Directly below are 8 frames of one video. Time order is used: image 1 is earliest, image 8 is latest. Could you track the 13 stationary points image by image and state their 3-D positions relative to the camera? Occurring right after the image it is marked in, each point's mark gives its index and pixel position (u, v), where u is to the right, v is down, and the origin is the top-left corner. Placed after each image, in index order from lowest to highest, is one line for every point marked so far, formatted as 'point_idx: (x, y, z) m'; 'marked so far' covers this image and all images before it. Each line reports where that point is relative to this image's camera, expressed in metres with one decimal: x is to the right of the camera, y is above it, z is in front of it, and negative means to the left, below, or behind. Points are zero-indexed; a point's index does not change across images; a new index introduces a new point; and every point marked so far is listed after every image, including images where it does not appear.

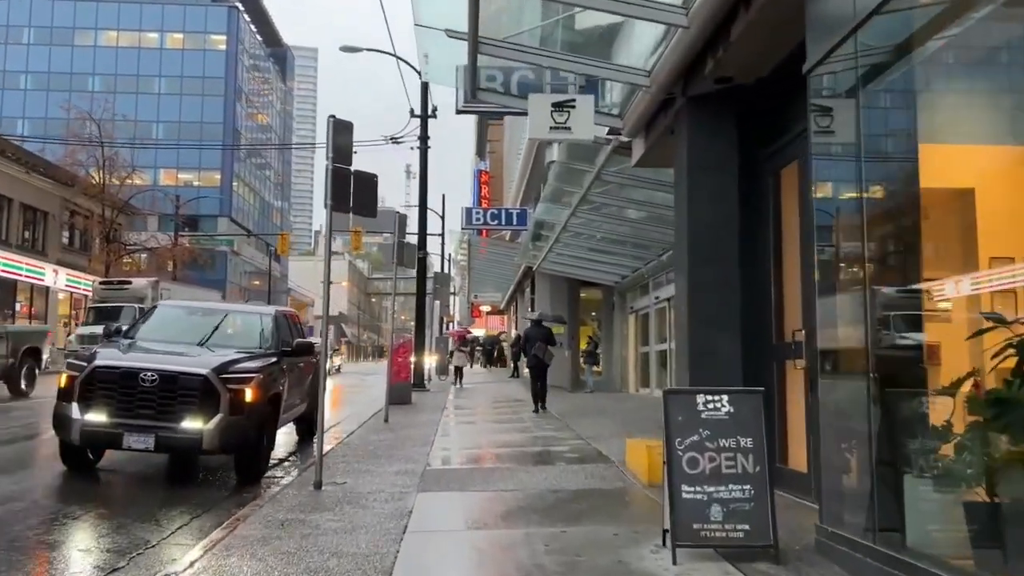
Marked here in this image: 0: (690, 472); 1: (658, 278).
0: (+1.0, -1.1, +4.9) m
1: (+3.4, +0.2, +19.3) m
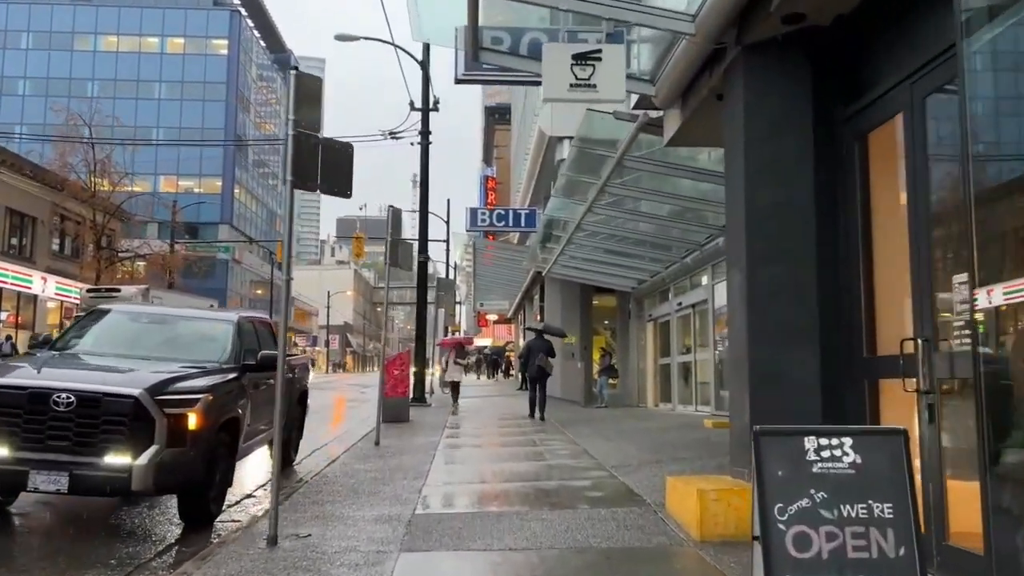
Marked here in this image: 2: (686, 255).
0: (+1.1, -1.0, +3.2) m
1: (+3.6, +0.1, +17.6) m
2: (+3.5, +0.6, +16.5) m
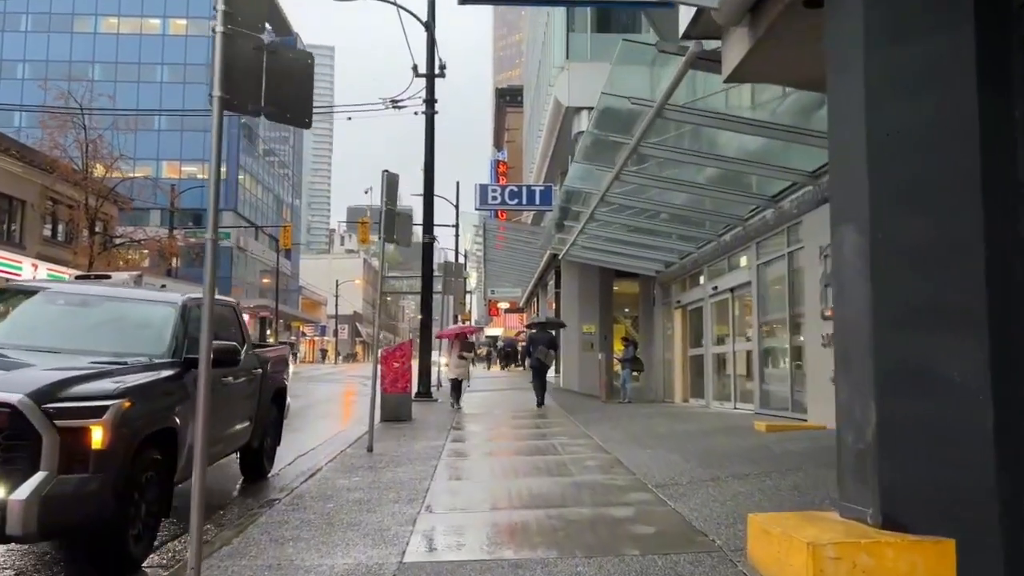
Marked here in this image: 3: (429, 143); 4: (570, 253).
0: (+1.2, -0.9, +1.4) m
1: (+3.9, +0.4, +15.8) m
2: (+3.8, +1.0, +14.7) m
3: (-1.9, +3.3, +18.7) m
4: (+1.4, +0.8, +19.7) m
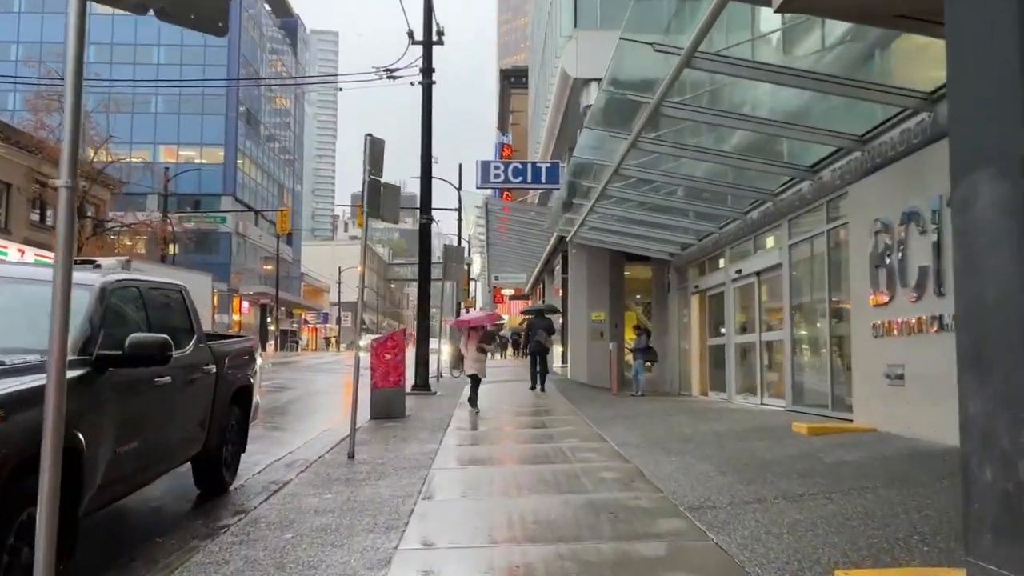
0: (+1.2, -0.8, 0.0) m
1: (+3.9, +0.7, +14.4) m
2: (+3.8, +1.2, +13.3) m
3: (-1.8, +3.6, +17.4) m
4: (+1.4, +1.2, +18.3) m
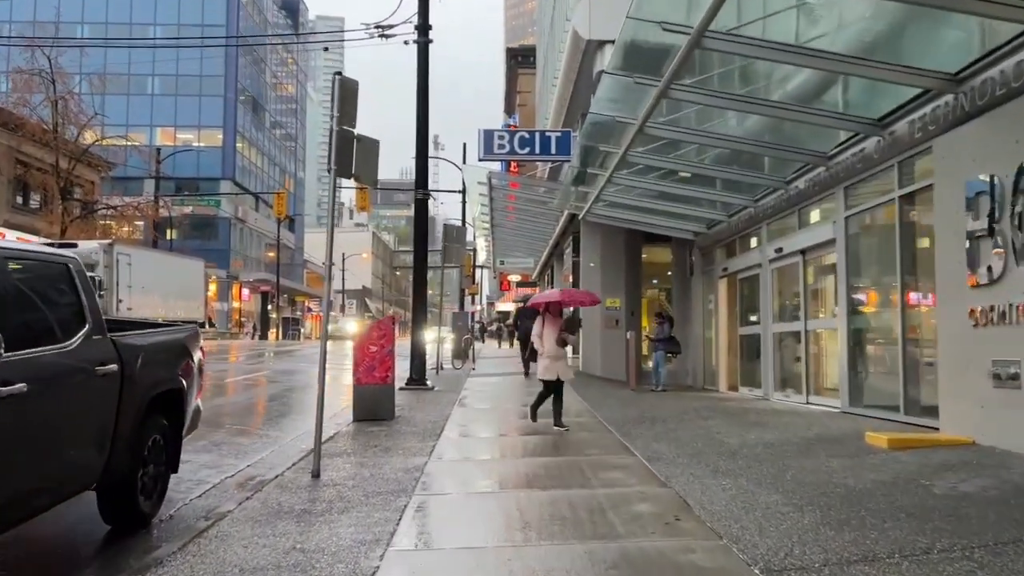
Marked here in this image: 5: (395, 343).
0: (+1.1, -0.7, -1.7) m
1: (+4.0, +1.0, +12.6) m
2: (+3.9, +1.5, +11.4) m
3: (-1.7, +3.9, +15.5) m
4: (+1.6, +1.5, +16.5) m
5: (-1.5, -0.7, +10.7) m
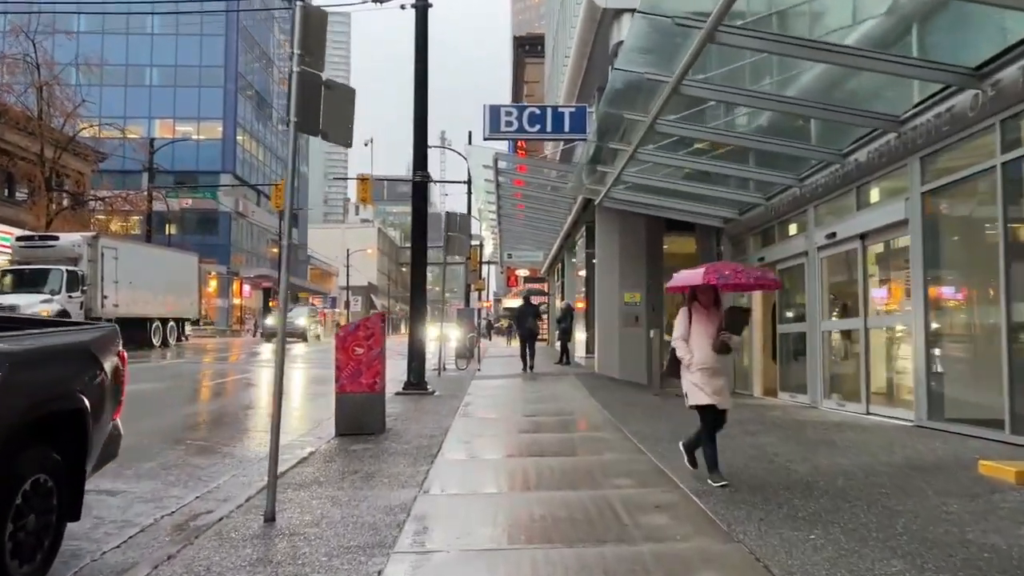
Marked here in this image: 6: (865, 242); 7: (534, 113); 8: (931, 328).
0: (+1.1, -0.7, -3.4) m
1: (+4.1, +1.1, +10.9) m
2: (+4.0, +1.6, +9.8) m
3: (-1.5, +4.0, +13.9) m
4: (+1.7, +1.6, +14.8) m
5: (-1.4, -0.6, +9.1) m
6: (+4.2, +0.5, +10.0) m
7: (+0.4, +3.1, +14.7) m
8: (+4.2, -0.4, +8.4) m
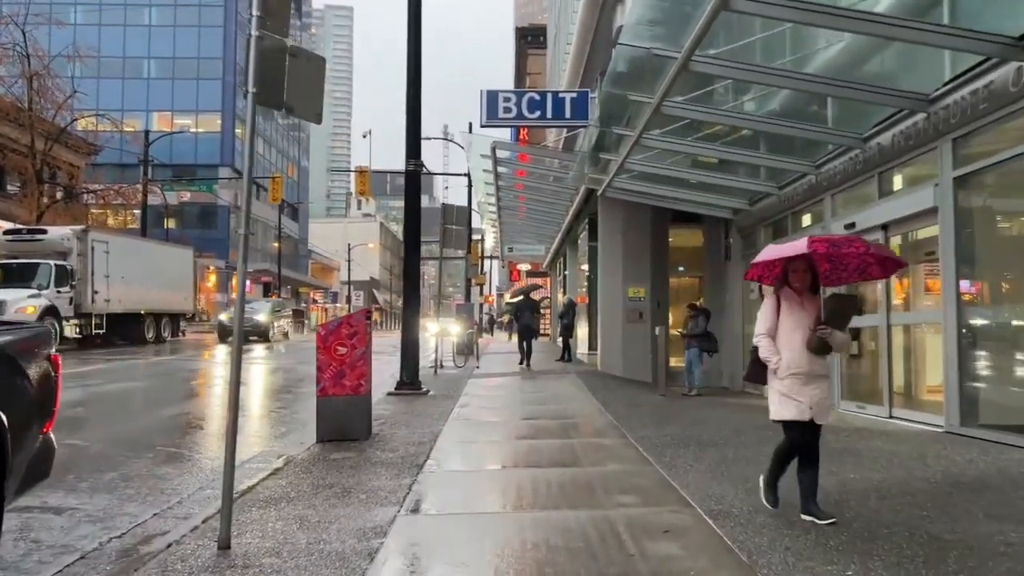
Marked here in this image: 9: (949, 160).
0: (+1.0, -0.7, -4.0) m
1: (+4.1, +1.2, +10.2) m
2: (+4.0, +1.7, +9.1) m
3: (-1.5, +4.1, +13.2) m
4: (+1.7, +1.7, +14.1) m
5: (-1.4, -0.6, +8.4) m
6: (+4.2, +0.6, +9.3) m
7: (+0.4, +3.2, +14.0) m
8: (+4.2, -0.3, +7.7) m
9: (+4.1, +1.2, +7.9) m
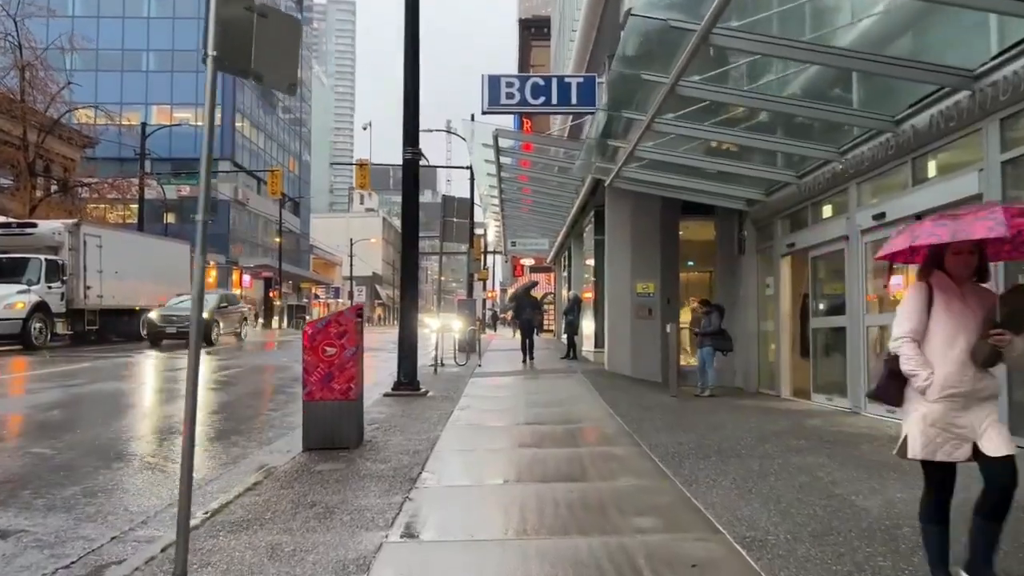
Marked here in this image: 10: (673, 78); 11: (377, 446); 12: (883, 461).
0: (+1.0, -0.7, -4.7) m
1: (+4.1, +1.2, +9.5) m
2: (+4.0, +1.7, +8.4) m
3: (-1.5, +4.2, +12.5) m
4: (+1.8, +1.8, +13.4) m
5: (-1.4, -0.5, +7.7) m
6: (+4.2, +0.7, +8.6) m
7: (+0.4, +3.2, +13.3) m
8: (+4.2, -0.3, +7.0) m
9: (+4.1, +1.2, +7.2) m
10: (+1.6, +2.1, +8.2) m
11: (-1.2, -1.5, +7.7) m
12: (+2.8, -1.3, +6.4) m
